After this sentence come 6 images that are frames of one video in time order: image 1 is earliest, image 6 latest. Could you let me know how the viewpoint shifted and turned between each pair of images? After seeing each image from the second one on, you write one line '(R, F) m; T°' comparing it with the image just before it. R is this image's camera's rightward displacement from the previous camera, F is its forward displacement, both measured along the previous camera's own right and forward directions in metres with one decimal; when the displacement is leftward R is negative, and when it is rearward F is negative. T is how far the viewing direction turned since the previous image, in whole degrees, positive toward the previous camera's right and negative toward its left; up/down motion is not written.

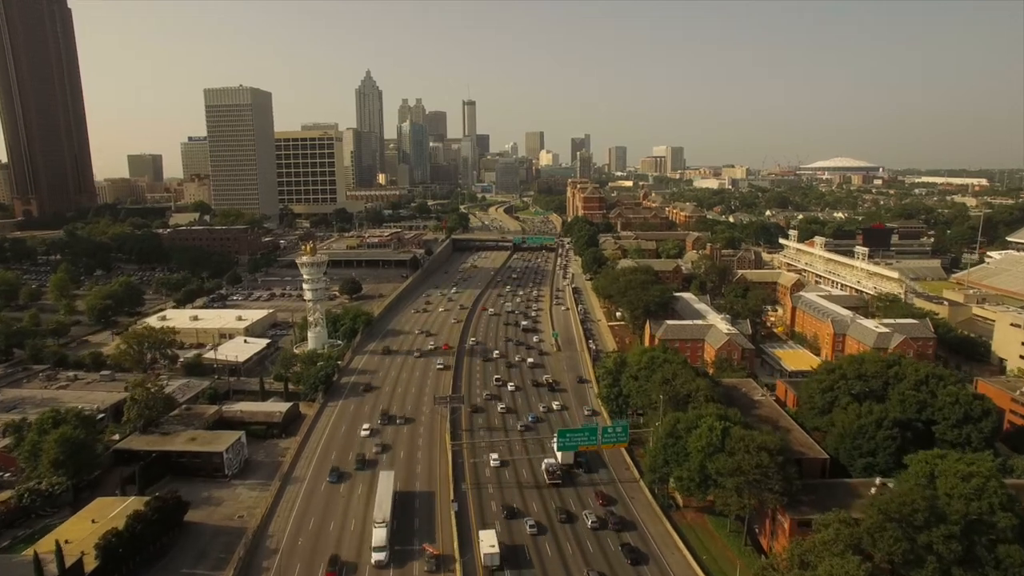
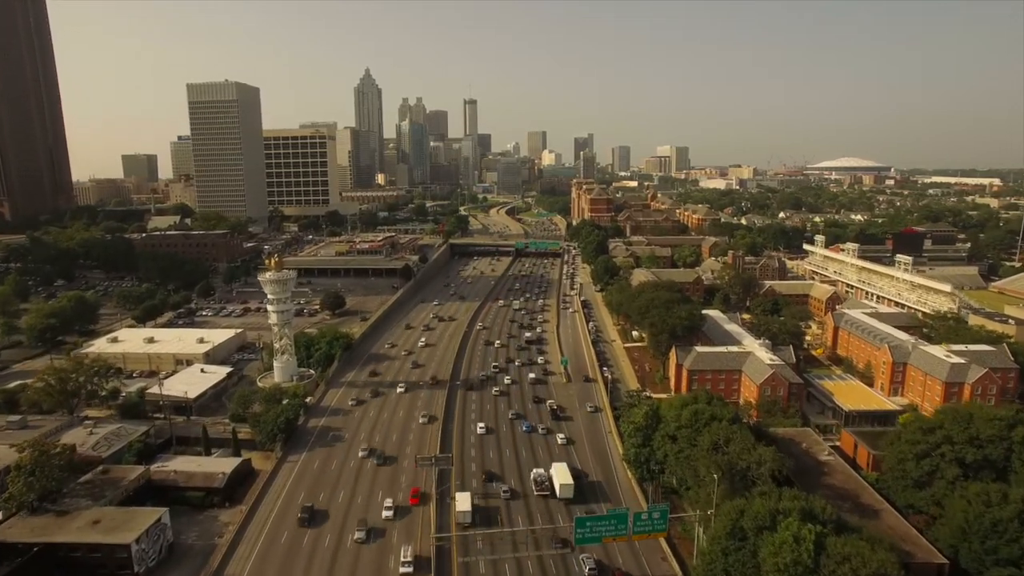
(0.0, +9.2) m; 0°
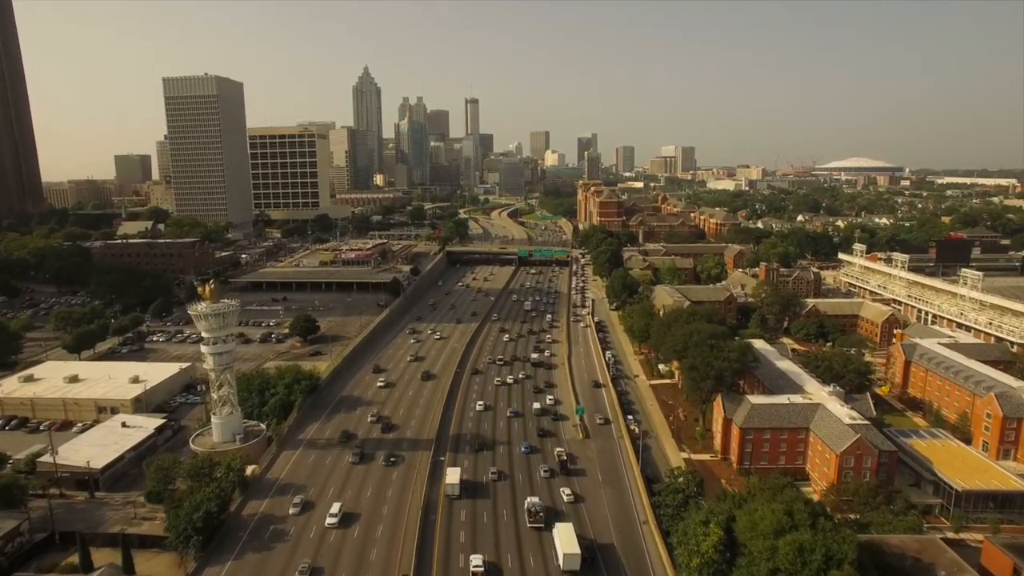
(0.0, +11.2) m; 0°
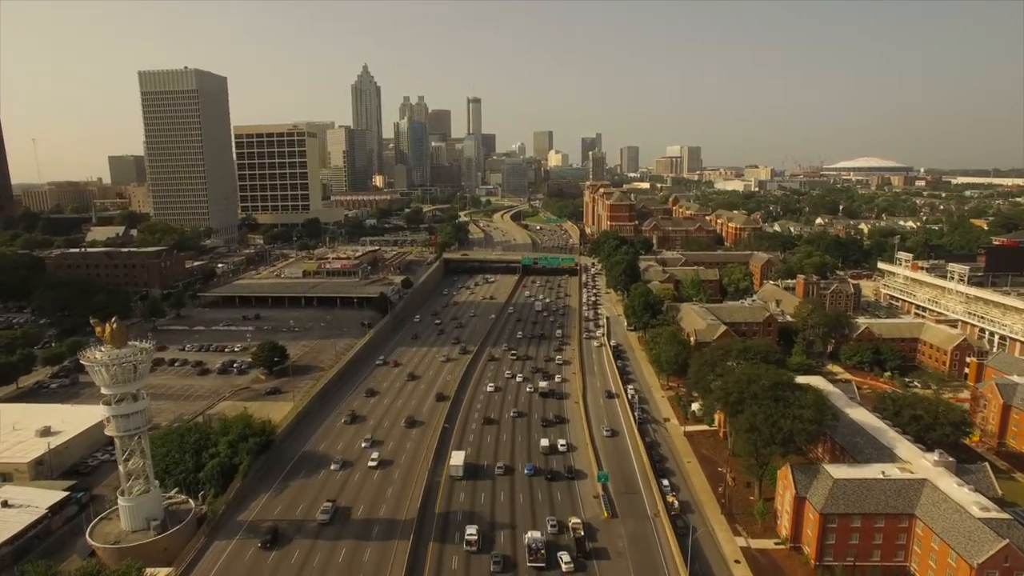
(-0.1, +10.0) m; 0°
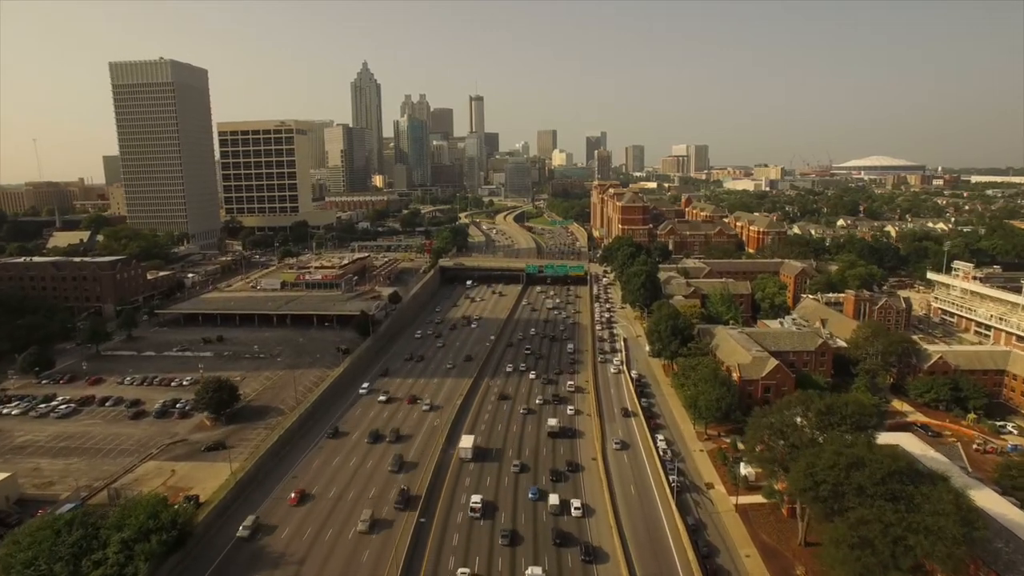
(+0.1, +10.2) m; 0°
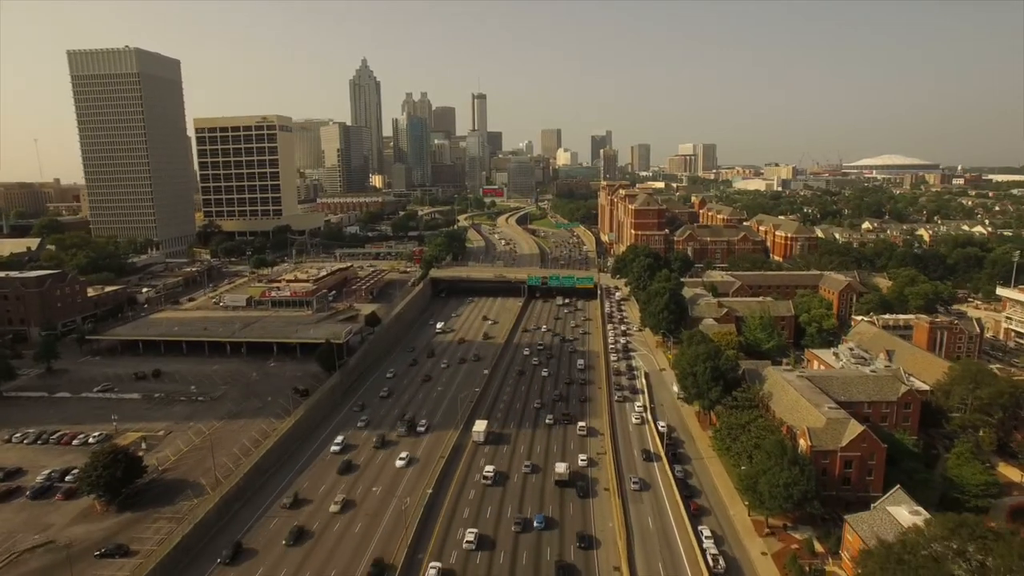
(+0.5, +11.3) m; 0°
